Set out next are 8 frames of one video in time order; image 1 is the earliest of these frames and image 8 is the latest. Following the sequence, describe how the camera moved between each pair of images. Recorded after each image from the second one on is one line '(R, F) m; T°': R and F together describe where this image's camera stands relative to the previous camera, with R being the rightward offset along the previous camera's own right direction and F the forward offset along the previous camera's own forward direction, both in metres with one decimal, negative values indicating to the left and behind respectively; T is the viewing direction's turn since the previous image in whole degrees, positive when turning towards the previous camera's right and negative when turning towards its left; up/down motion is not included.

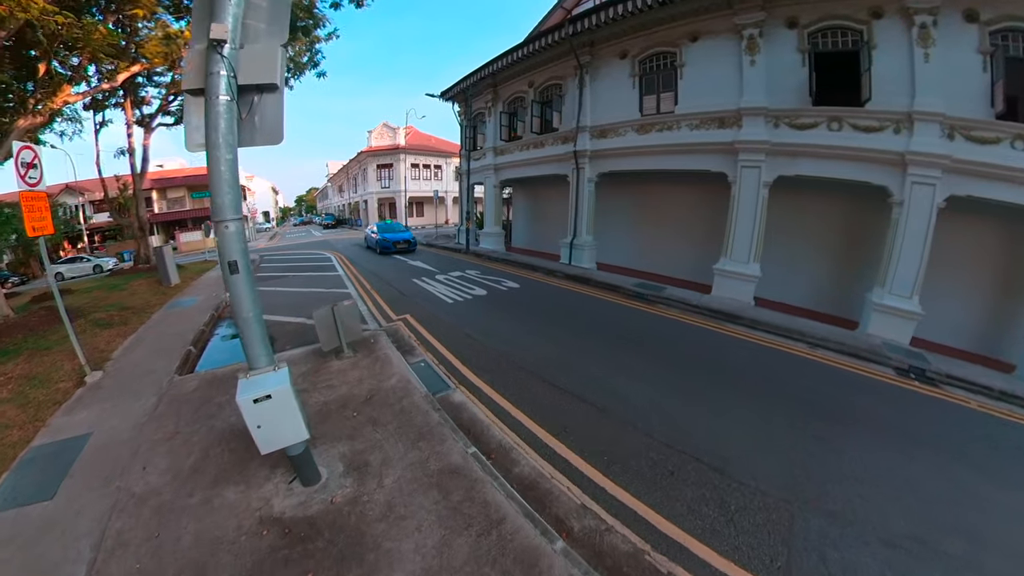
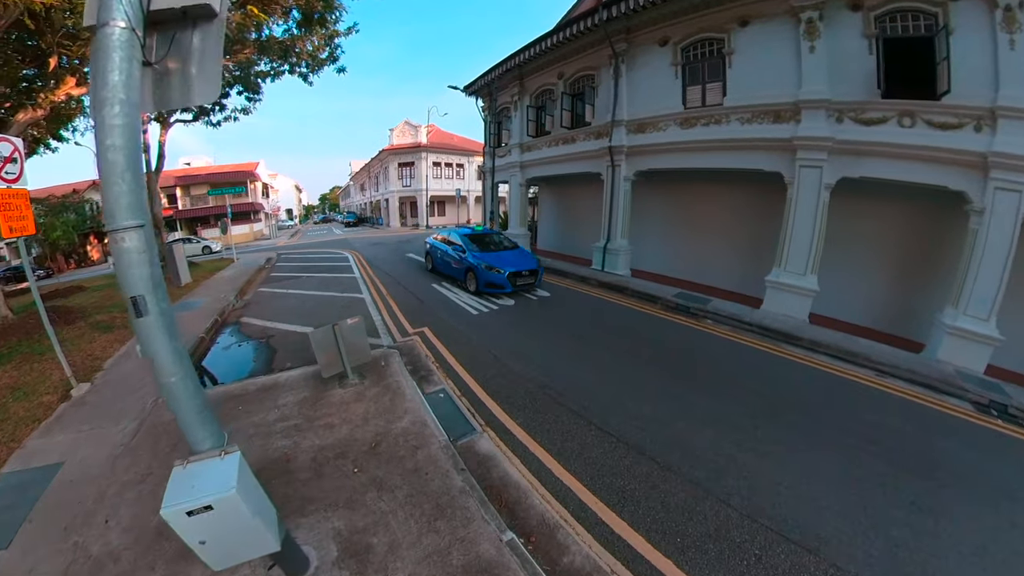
(-0.2, +0.9) m; -2°
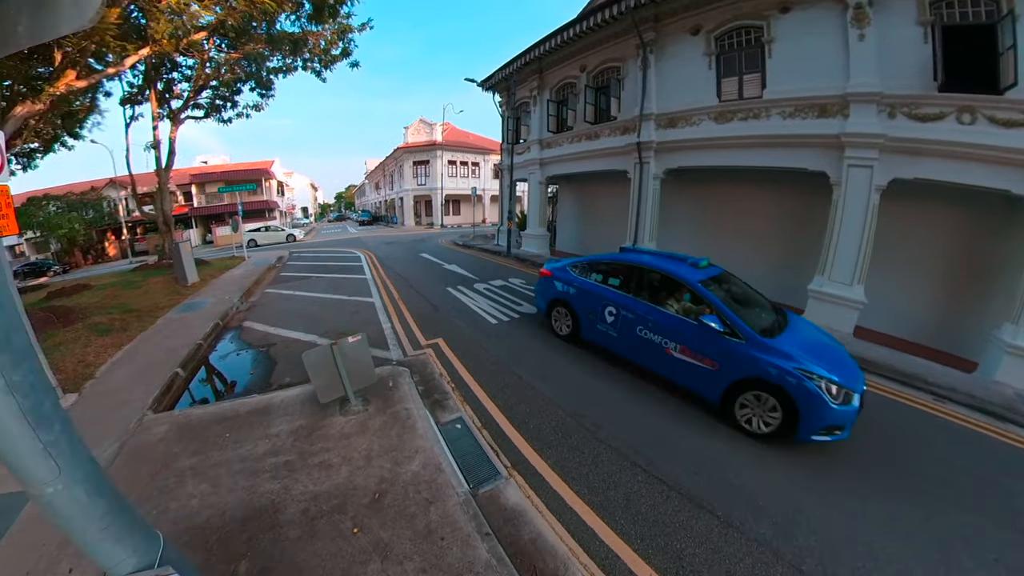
(-0.2, +0.6) m; -2°
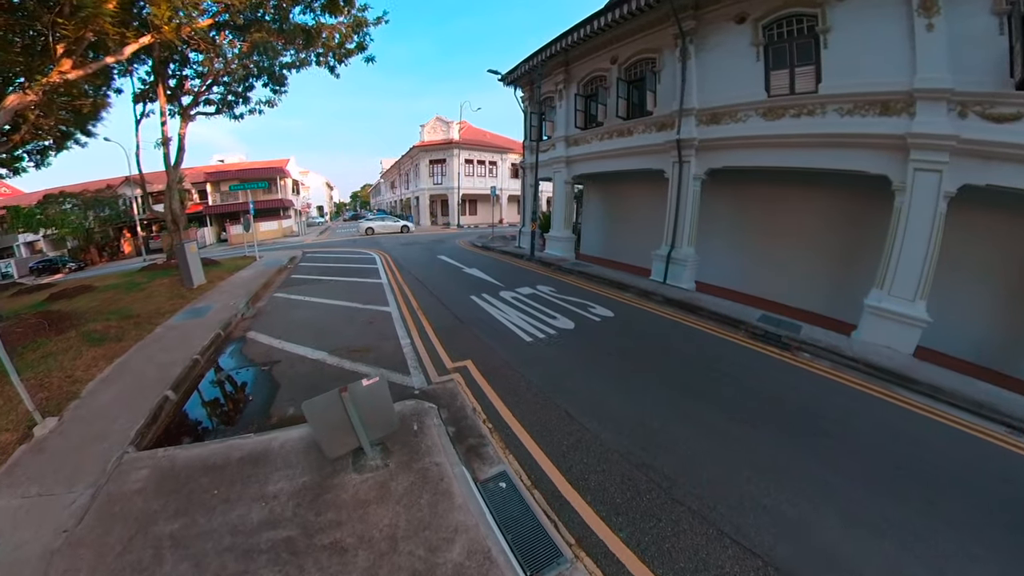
(-0.4, +0.7) m; -1°
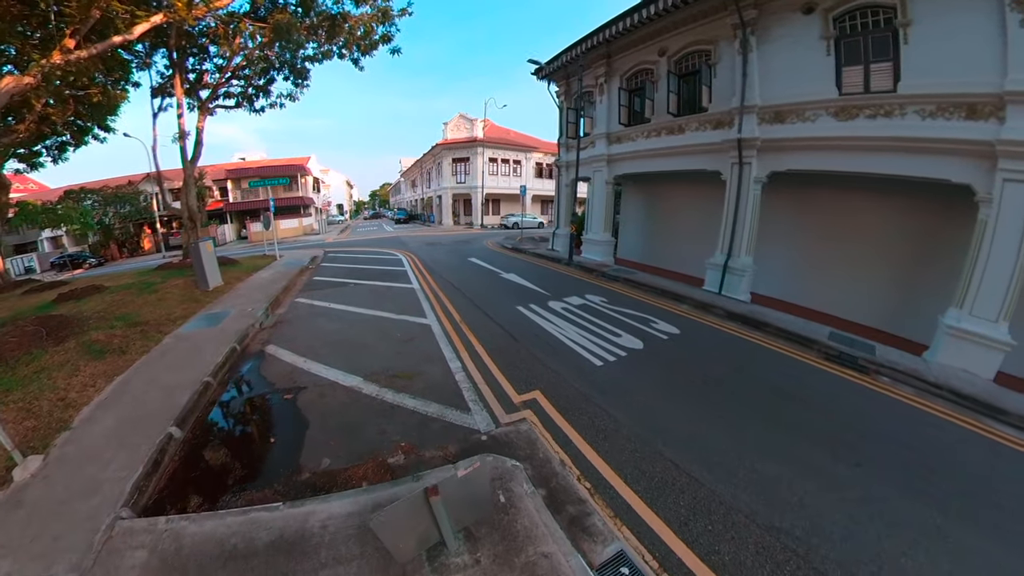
(-0.6, +0.8) m; -2°
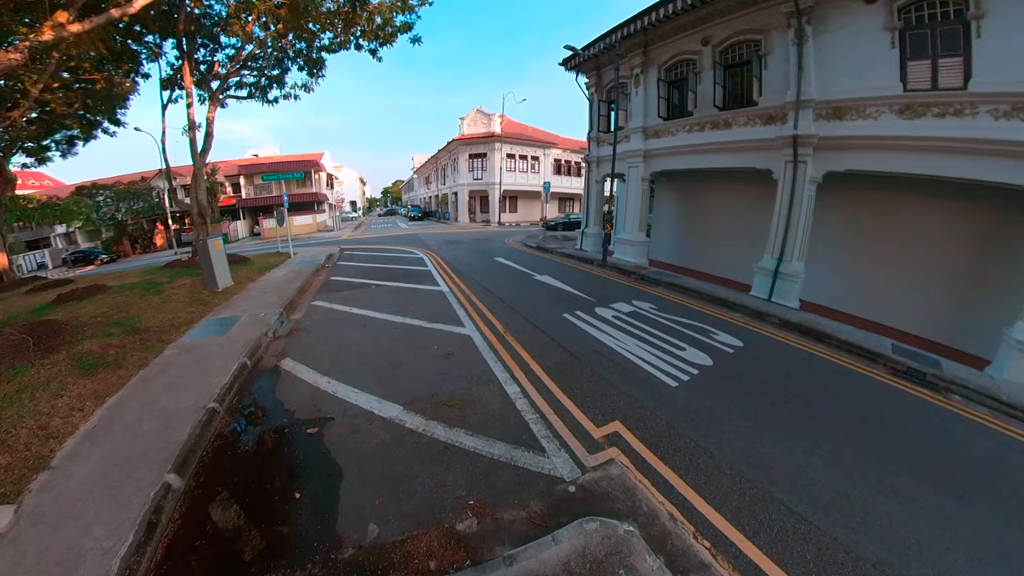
(-0.6, +0.7) m; -1°
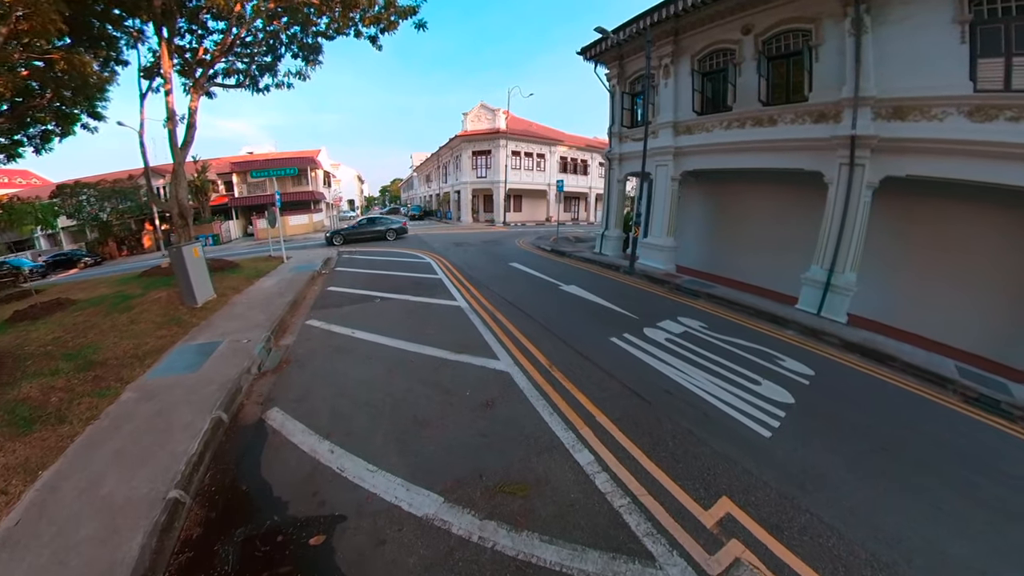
(-0.5, +0.9) m; +1°
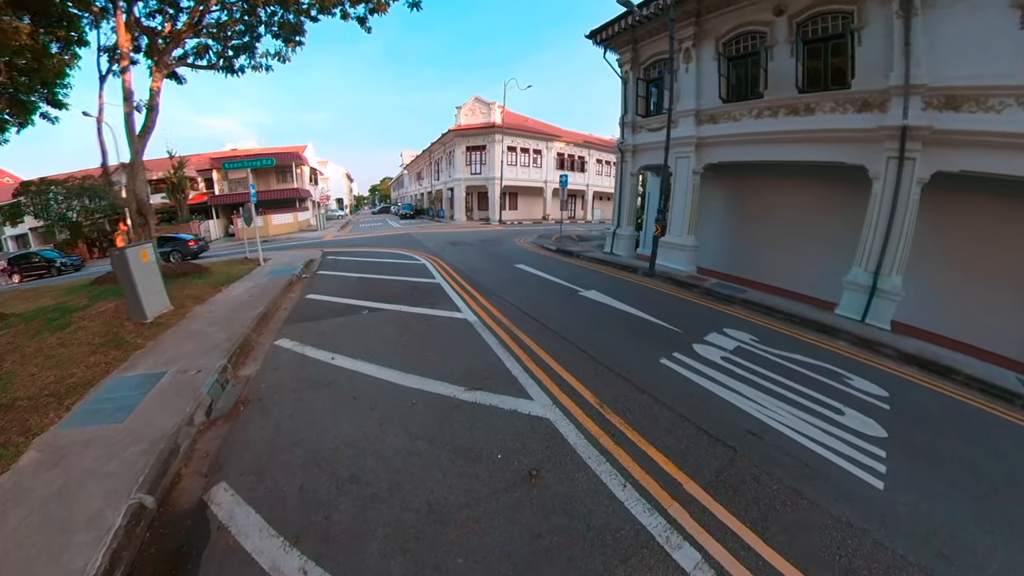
(-0.4, +0.9) m; +1°
